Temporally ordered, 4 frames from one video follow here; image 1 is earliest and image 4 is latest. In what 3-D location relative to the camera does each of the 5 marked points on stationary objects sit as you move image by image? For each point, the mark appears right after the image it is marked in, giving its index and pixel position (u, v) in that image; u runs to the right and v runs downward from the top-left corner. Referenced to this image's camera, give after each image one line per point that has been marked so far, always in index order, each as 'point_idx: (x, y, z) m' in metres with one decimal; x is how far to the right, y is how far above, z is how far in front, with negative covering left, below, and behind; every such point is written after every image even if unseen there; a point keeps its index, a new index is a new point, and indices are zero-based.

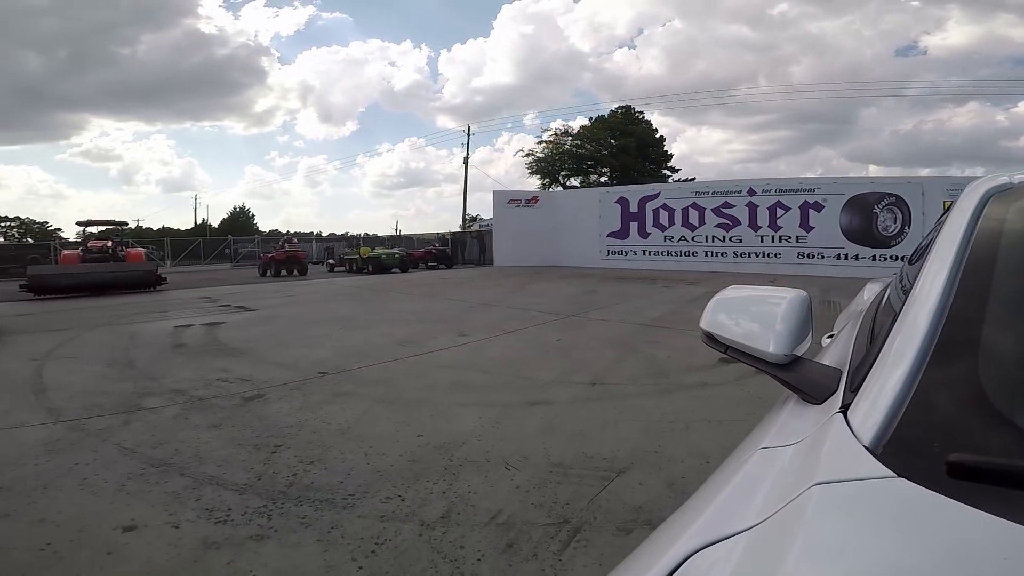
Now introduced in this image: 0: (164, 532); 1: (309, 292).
0: (-1.5, -1.2, +2.3) m
1: (-6.0, -0.1, +15.6) m
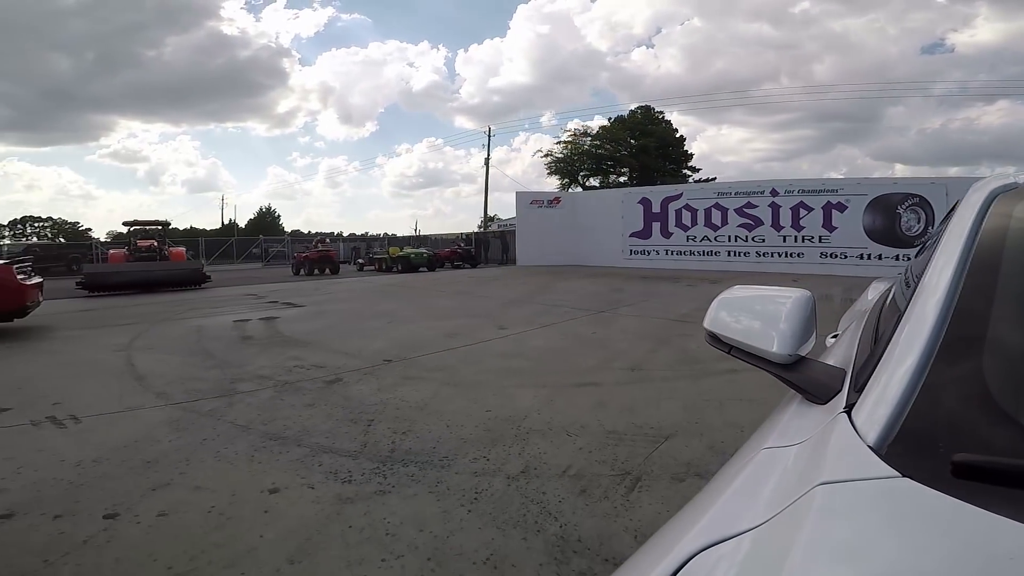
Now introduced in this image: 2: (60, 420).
0: (-1.1, -1.1, +2.9) m
1: (-5.1, 0.0, +16.3) m
2: (-3.4, -1.1, +4.0) m
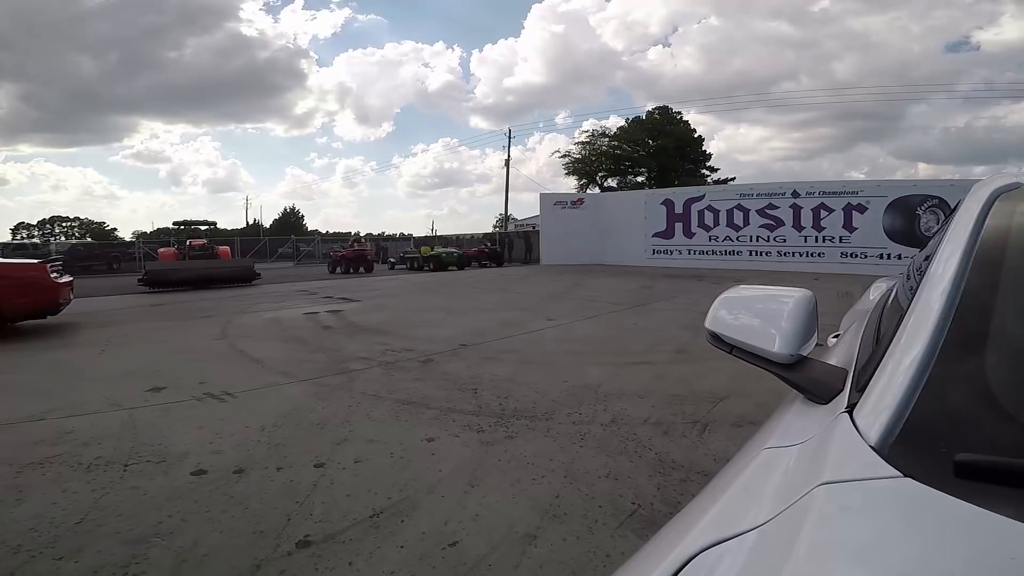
0: (-0.4, -1.0, +3.8) m
1: (-4.1, +0.1, +17.3) m
2: (-2.7, -1.0, +5.0) m
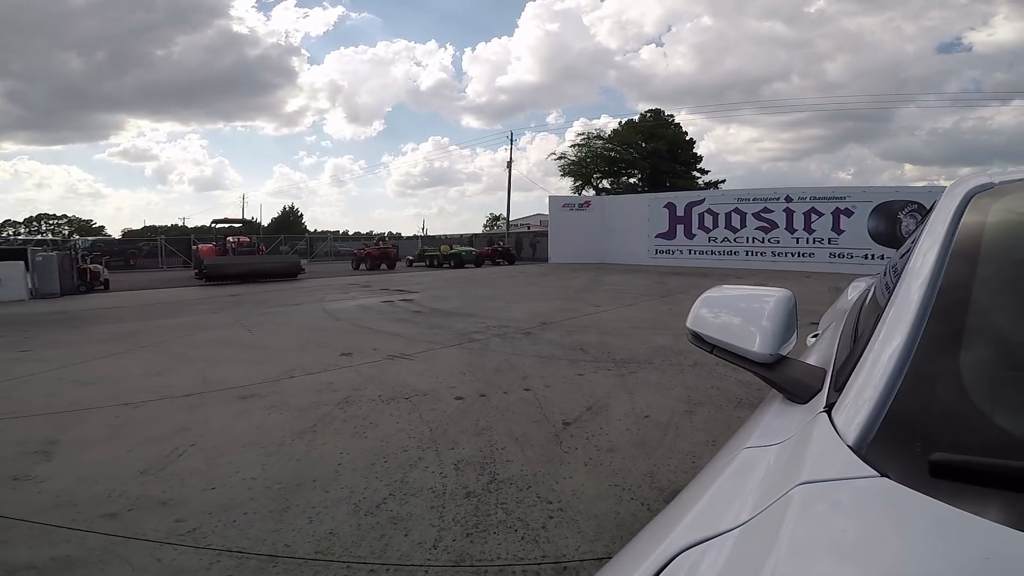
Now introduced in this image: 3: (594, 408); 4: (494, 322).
0: (+0.8, -0.9, +5.6) m
1: (-3.0, +0.2, +19.1) m
2: (-1.4, -0.8, +6.7) m
3: (+0.6, -0.9, +4.4) m
4: (-0.2, -0.5, +9.2) m
